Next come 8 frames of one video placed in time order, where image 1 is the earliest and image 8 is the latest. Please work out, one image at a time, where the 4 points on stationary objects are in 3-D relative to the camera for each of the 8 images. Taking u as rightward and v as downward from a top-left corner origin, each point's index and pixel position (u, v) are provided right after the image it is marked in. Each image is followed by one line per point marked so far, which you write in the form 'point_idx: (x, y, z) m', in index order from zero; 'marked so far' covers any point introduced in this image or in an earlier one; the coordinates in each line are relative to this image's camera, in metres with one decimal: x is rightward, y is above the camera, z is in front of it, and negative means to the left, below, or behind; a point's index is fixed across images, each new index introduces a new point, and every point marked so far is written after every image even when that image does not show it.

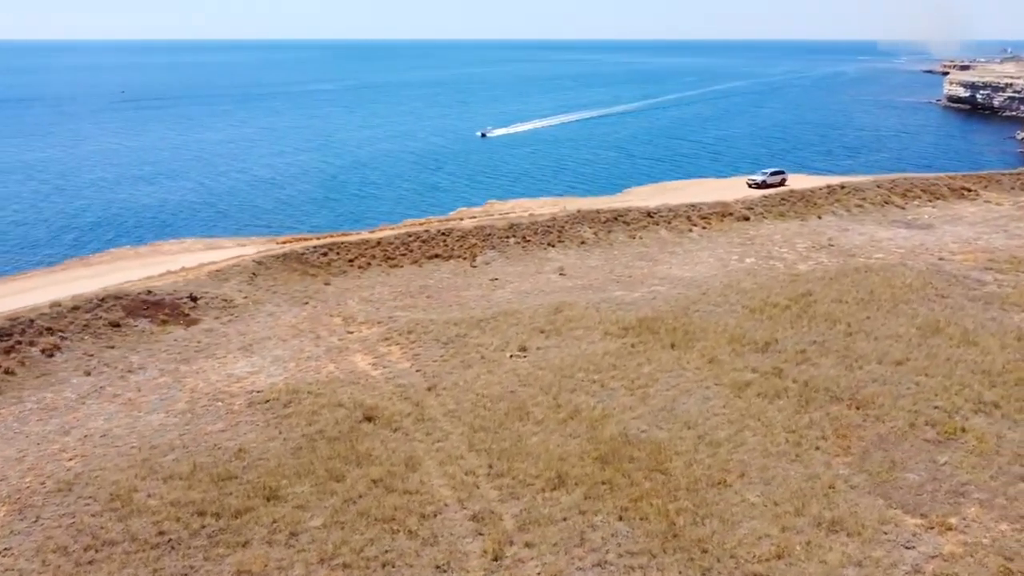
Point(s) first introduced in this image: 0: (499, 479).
0: (-0.3, -4.0, +17.0) m
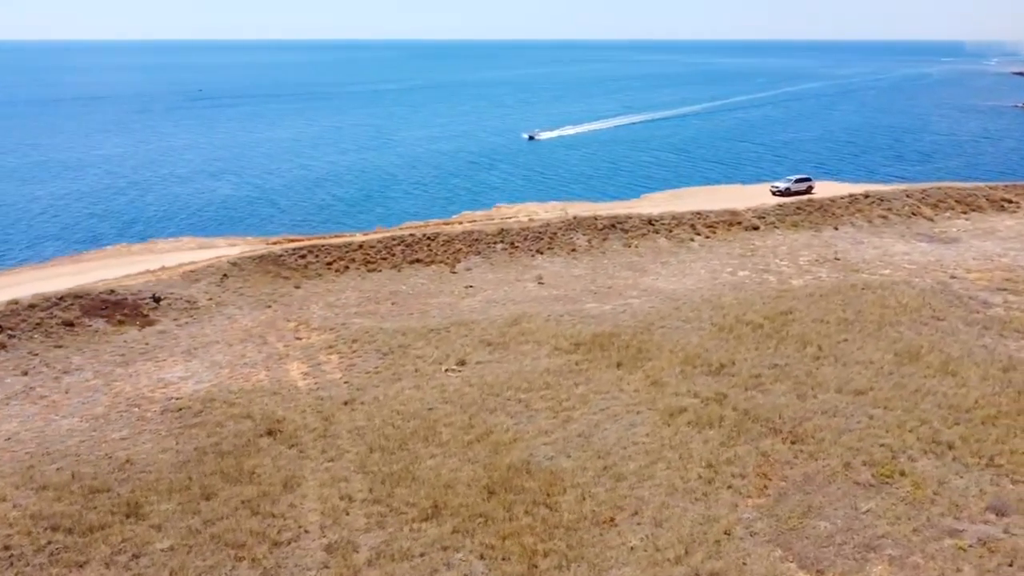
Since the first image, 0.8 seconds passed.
0: (-2.8, -4.3, +16.1) m
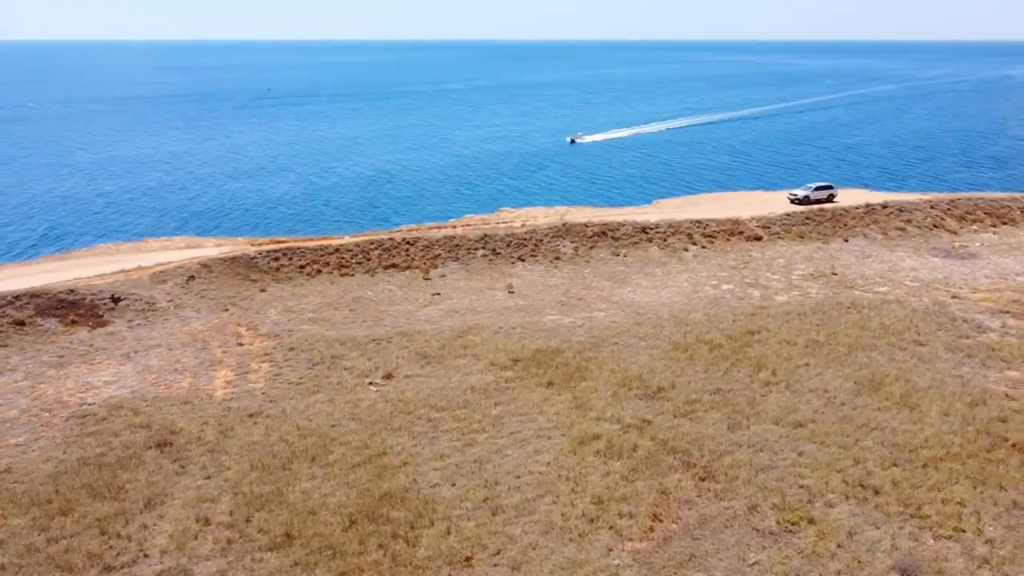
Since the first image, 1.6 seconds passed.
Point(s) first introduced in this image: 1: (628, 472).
0: (-5.4, -4.5, +15.2) m
1: (+2.5, -3.9, +17.3) m
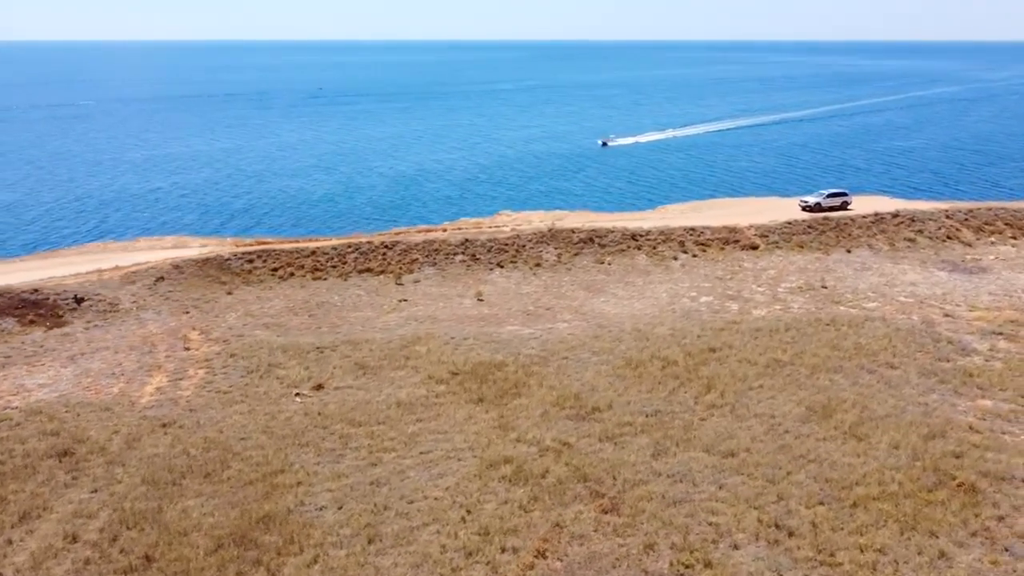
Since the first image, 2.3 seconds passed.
0: (-7.6, -4.7, +14.6) m
1: (+0.3, -4.2, +16.2) m
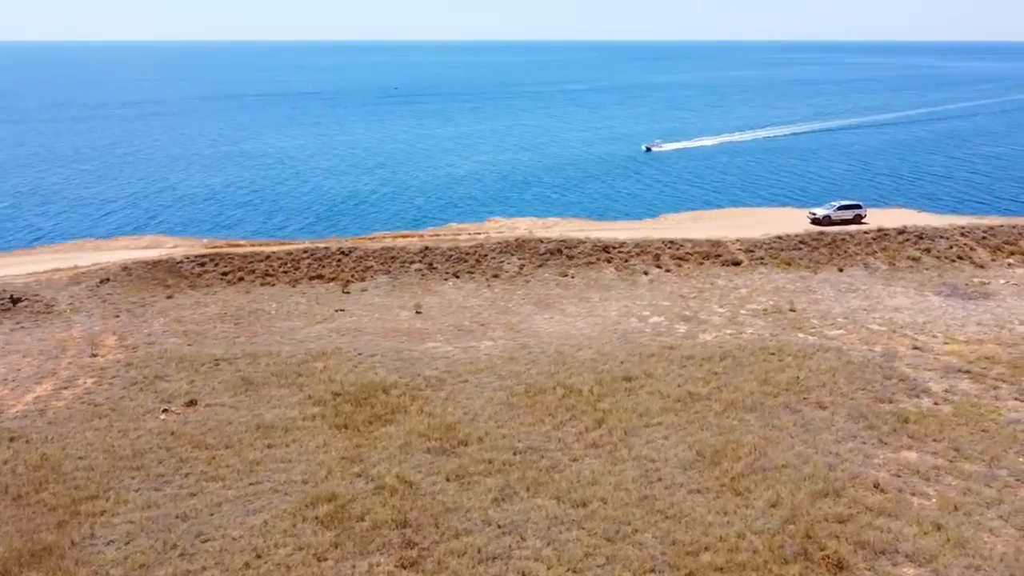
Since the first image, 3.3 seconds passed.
0: (-11.3, -4.9, +13.9) m
1: (-3.3, -4.6, +14.7) m
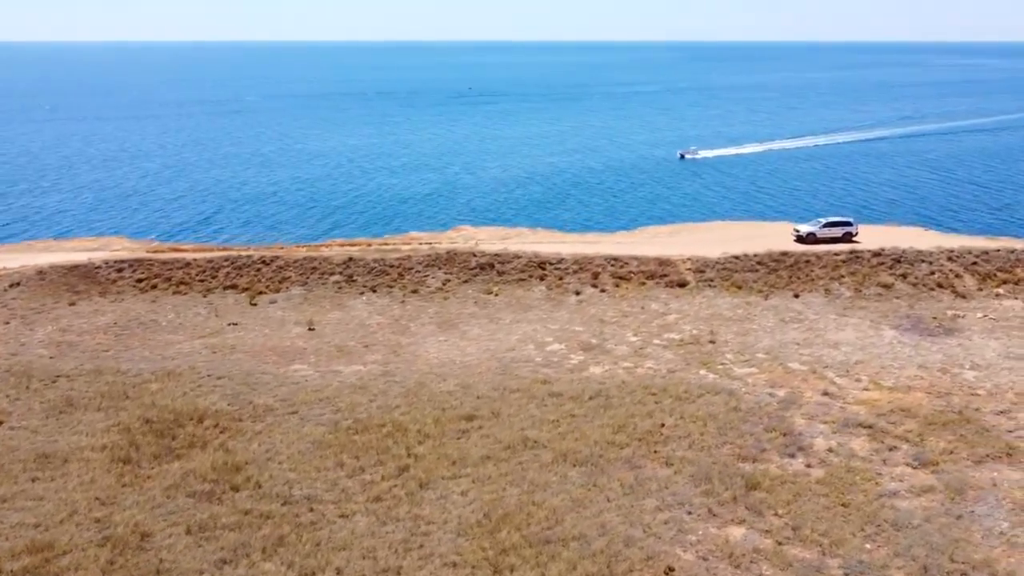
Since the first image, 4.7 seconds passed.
0: (-16.3, -5.1, +13.0) m
1: (-8.2, -5.1, +13.0) m
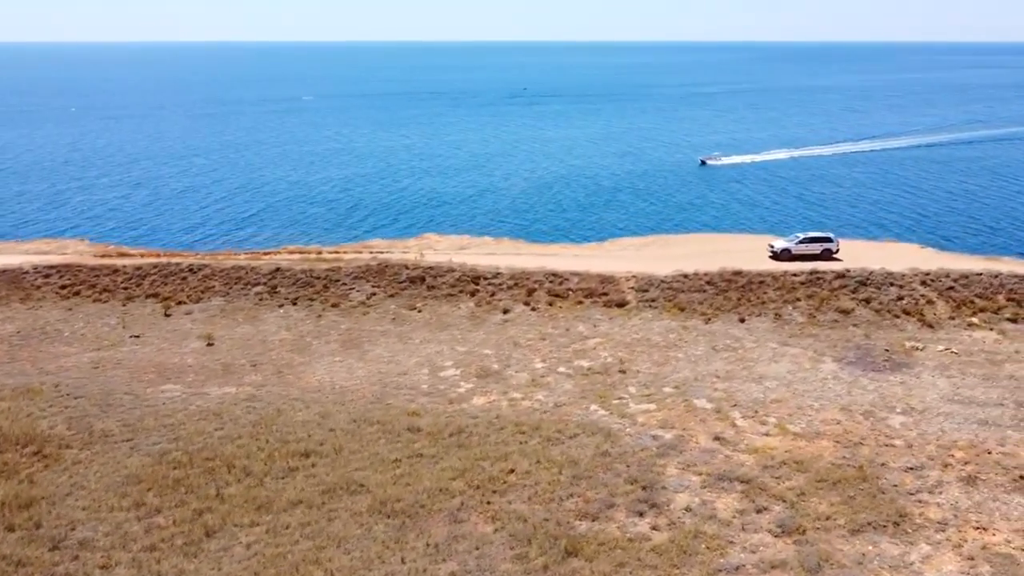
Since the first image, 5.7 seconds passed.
0: (-20.3, -5.3, +12.5) m
1: (-12.2, -5.5, +11.9) m
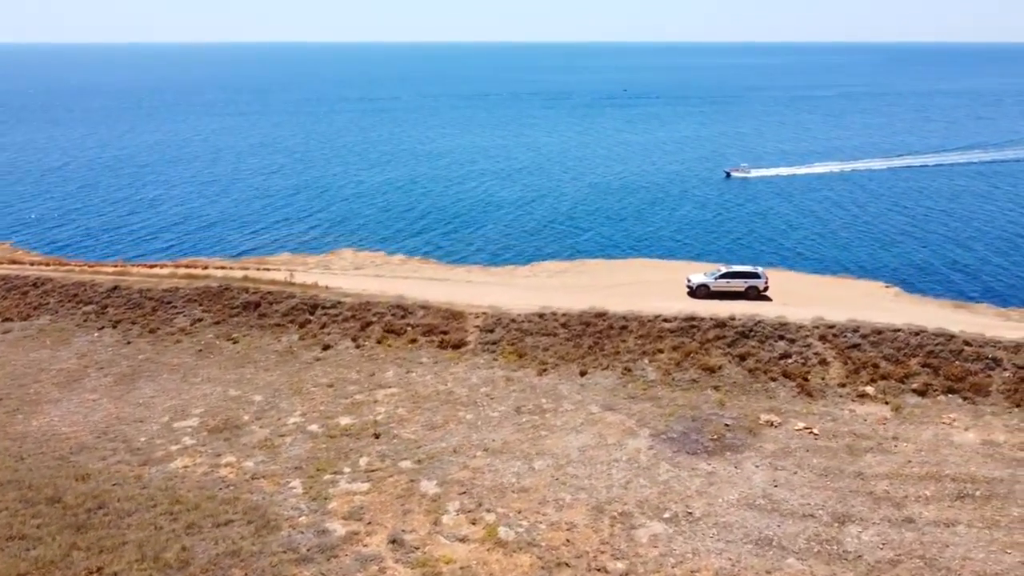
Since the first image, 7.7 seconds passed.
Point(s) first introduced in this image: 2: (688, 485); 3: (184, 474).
0: (-27.9, -5.5, +12.1) m
1: (-20.0, -6.0, +10.4) m
2: (+3.9, -4.2, +17.6) m
3: (-7.0, -4.0, +17.8) m
